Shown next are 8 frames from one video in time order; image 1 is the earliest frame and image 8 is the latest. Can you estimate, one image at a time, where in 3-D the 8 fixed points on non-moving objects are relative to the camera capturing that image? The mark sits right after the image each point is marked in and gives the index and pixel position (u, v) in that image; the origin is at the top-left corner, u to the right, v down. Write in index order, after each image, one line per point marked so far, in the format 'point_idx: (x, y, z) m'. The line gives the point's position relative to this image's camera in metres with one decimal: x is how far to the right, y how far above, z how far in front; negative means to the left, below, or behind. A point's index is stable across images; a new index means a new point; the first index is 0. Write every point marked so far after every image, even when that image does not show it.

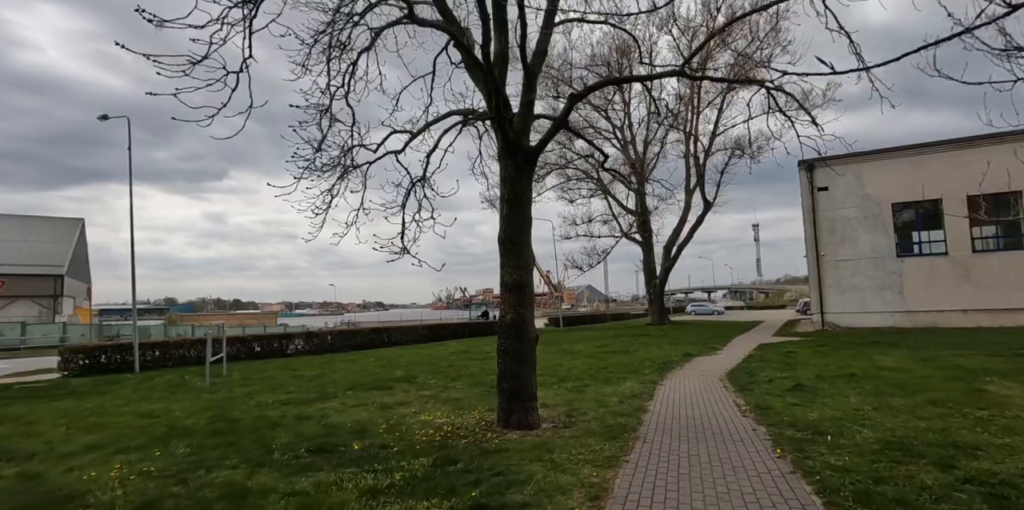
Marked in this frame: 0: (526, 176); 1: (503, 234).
0: (+0.2, +1.1, +7.6) m
1: (-0.1, +0.3, +7.5) m
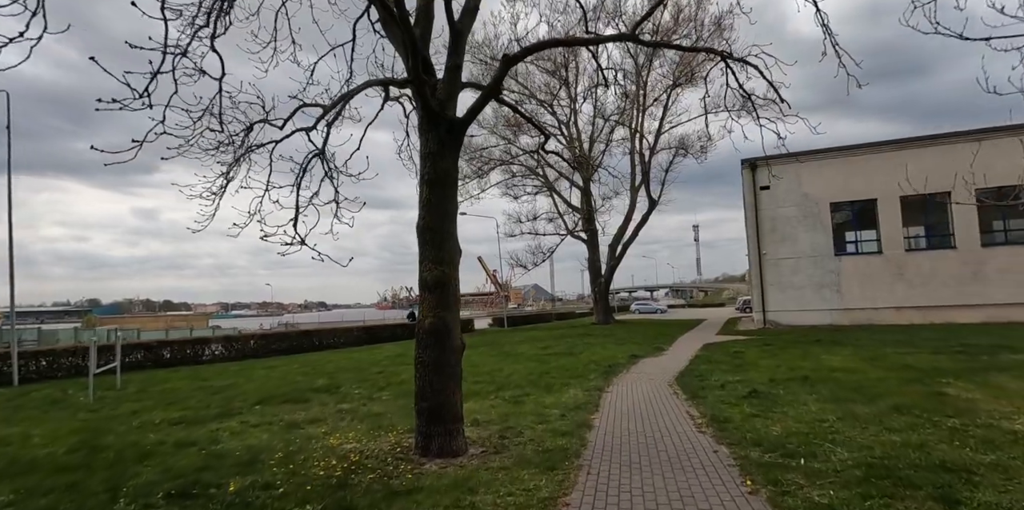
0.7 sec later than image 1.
0: (-0.7, +1.2, +6.4) m
1: (-1.0, +0.4, +6.3) m
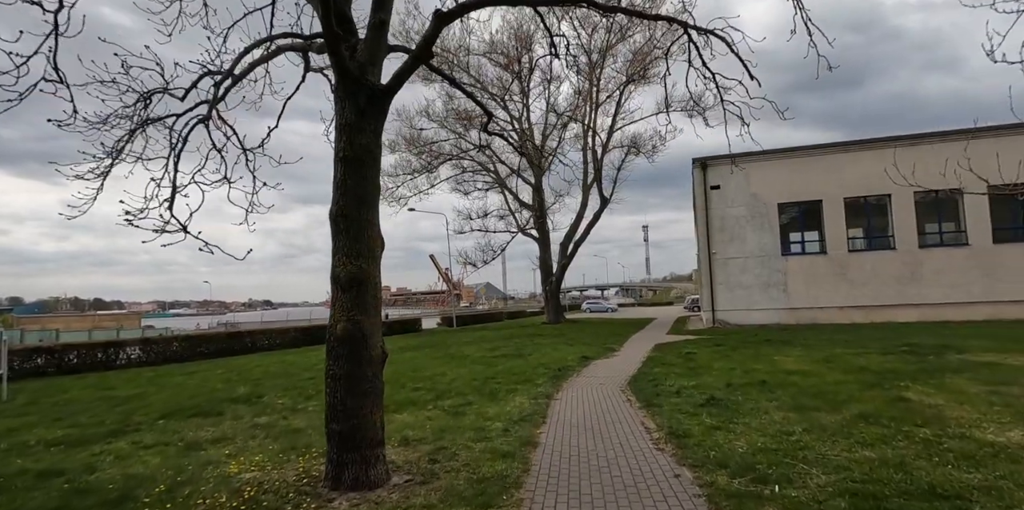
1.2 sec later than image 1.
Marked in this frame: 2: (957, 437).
0: (-1.4, +1.3, +5.4) m
1: (-1.7, +0.5, +5.2) m
2: (+4.9, -2.0, +6.2) m
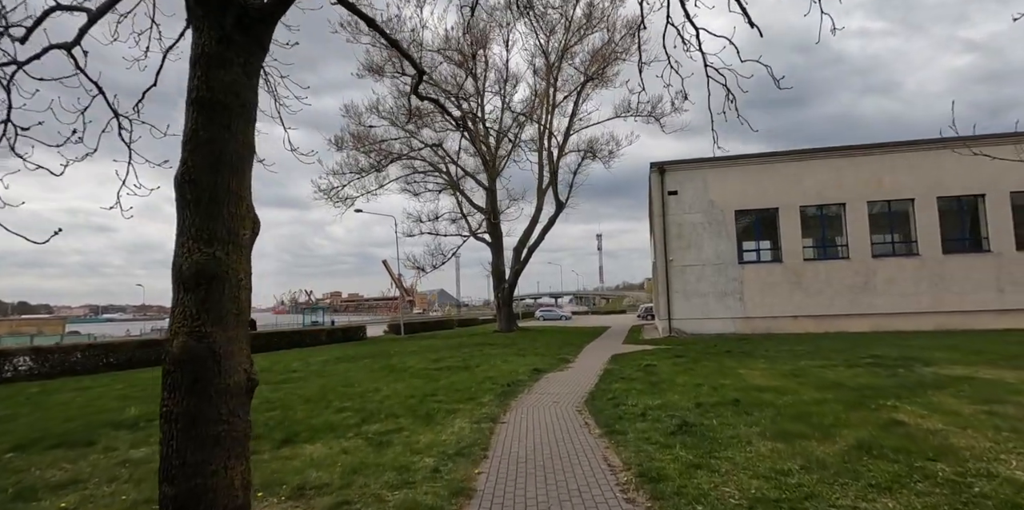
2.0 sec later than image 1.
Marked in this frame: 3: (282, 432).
0: (-1.9, +1.4, +3.8) m
1: (-2.2, +0.6, +3.6) m
2: (+4.3, -2.0, +5.1) m
3: (-3.4, -2.6, +8.2) m
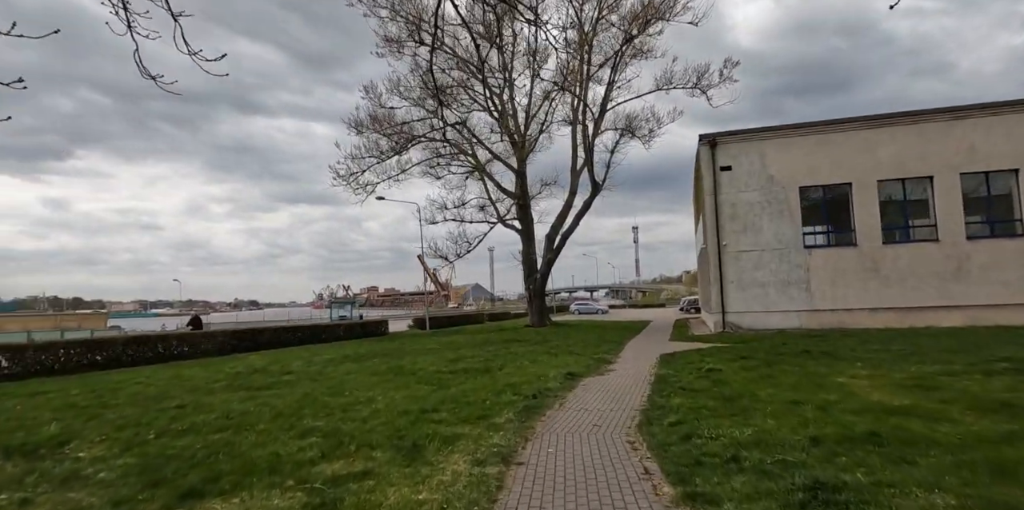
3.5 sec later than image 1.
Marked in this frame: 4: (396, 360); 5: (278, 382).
0: (-2.0, +1.7, +1.2) m
1: (-2.3, +0.9, +1.0) m
2: (+4.3, -1.6, +2.1) m
3: (-3.2, -2.3, +5.7) m
4: (-3.4, -3.1, +16.2) m
5: (-5.5, -3.0, +13.0) m
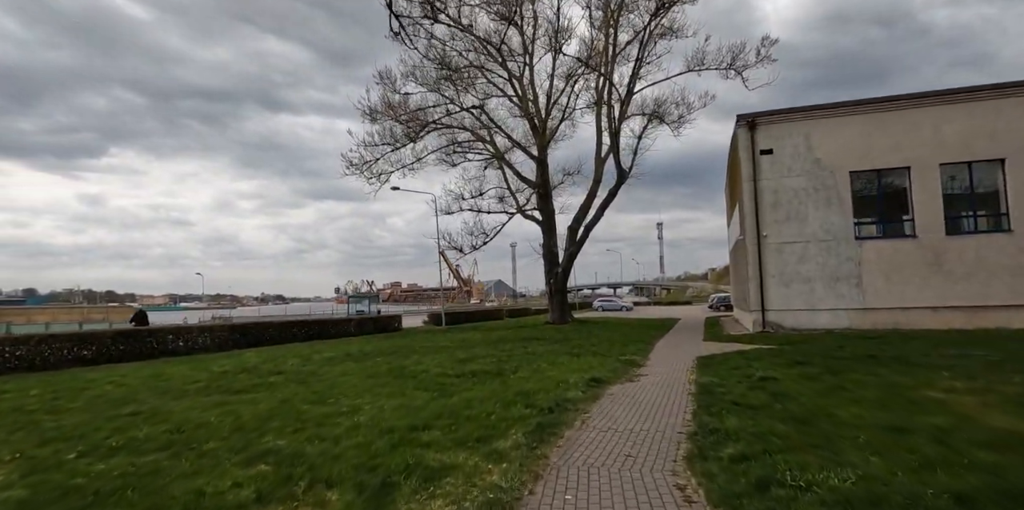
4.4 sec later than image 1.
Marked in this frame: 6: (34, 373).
0: (-2.1, +1.9, -0.5) m
1: (-2.4, +1.1, -0.6) m
2: (+4.1, -1.4, +0.2) m
3: (-3.2, -2.0, +4.2) m
4: (-2.9, -2.7, +14.6) m
5: (-5.2, -2.7, +11.5) m
6: (-12.3, -3.1, +14.4) m
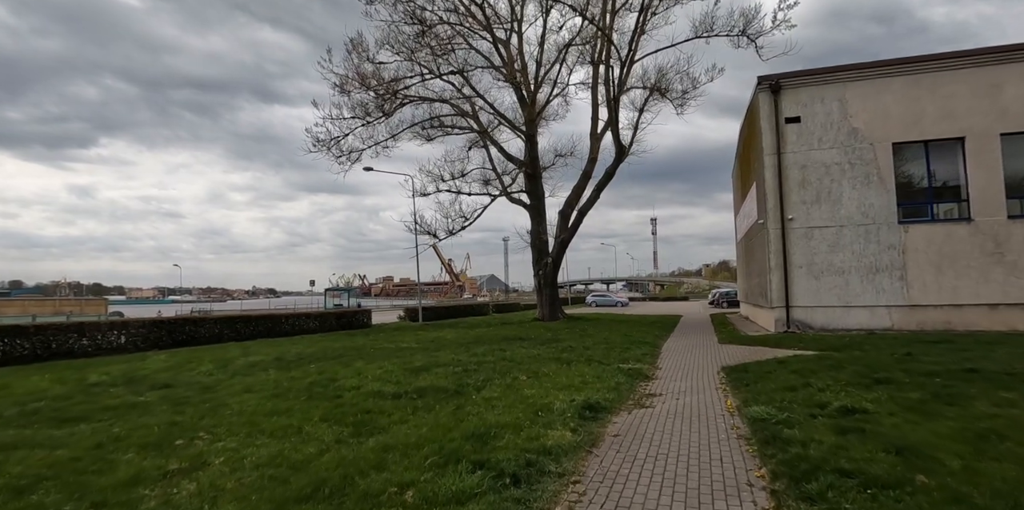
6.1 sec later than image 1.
0: (-2.5, +2.2, -3.8) m
1: (-2.8, +1.4, -3.9) m
2: (+3.7, -1.1, -3.0) m
3: (-3.7, -1.6, +0.8) m
4: (-3.6, -2.3, +11.3) m
5: (-5.7, -2.2, +8.1) m
6: (-12.9, -2.5, +11.0) m
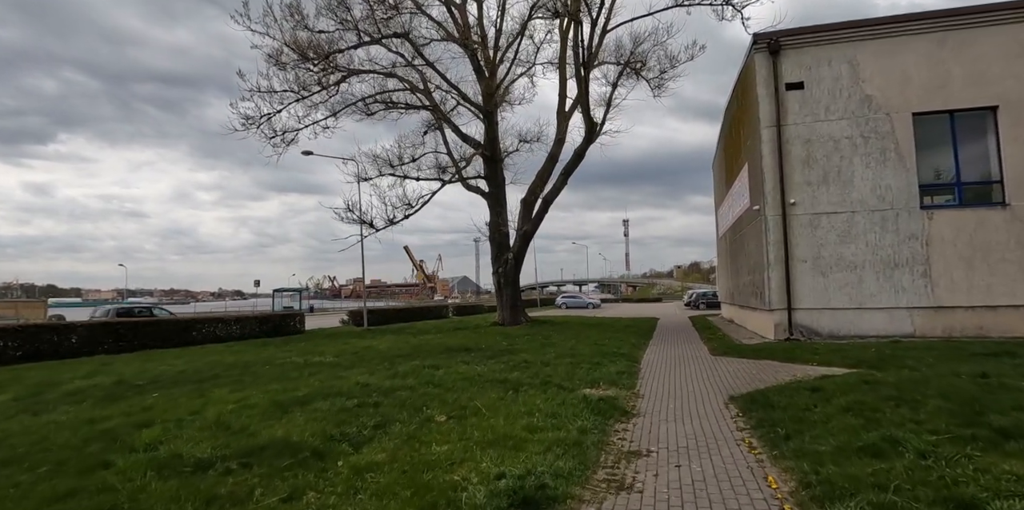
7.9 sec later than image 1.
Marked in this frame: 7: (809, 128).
0: (-2.9, +2.5, -7.2) m
1: (-3.2, +1.7, -7.4) m
2: (+3.3, -0.9, -6.1) m
3: (-4.3, -1.3, -2.7) m
4: (-4.6, -2.0, +7.8) m
5: (-6.7, -1.9, +4.5) m
6: (-14.0, -2.3, +7.0) m
7: (+7.9, +3.4, +14.9) m
